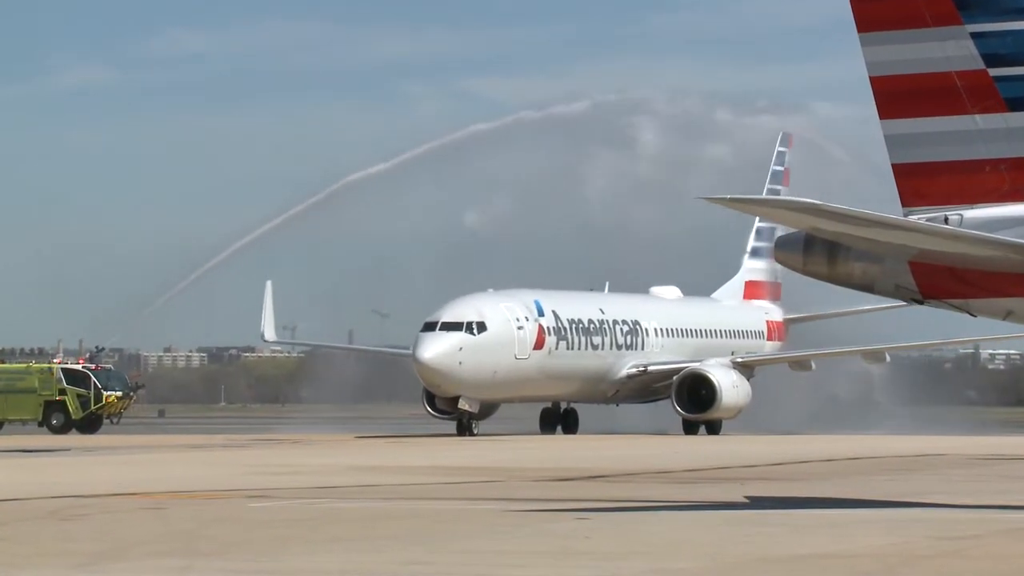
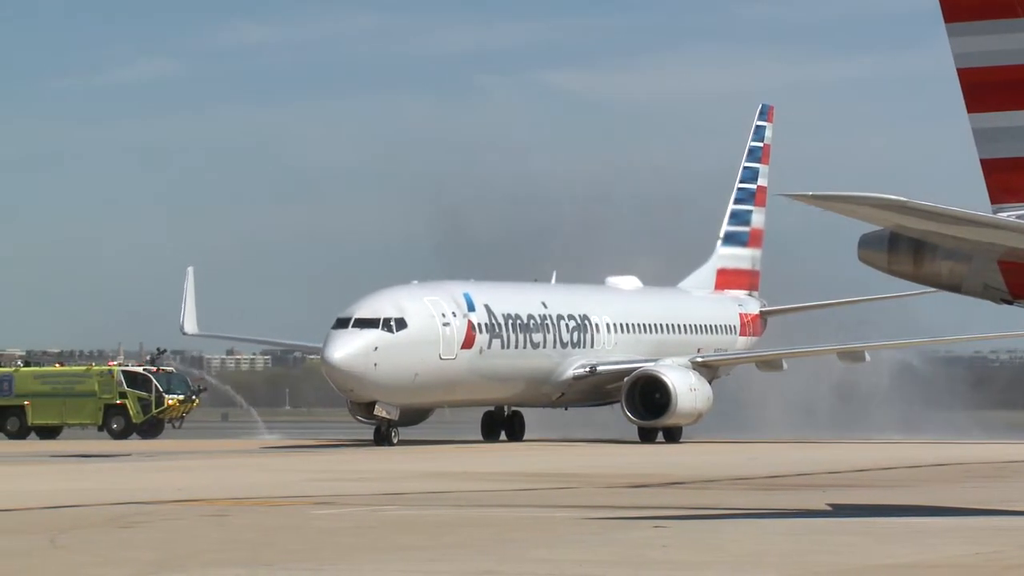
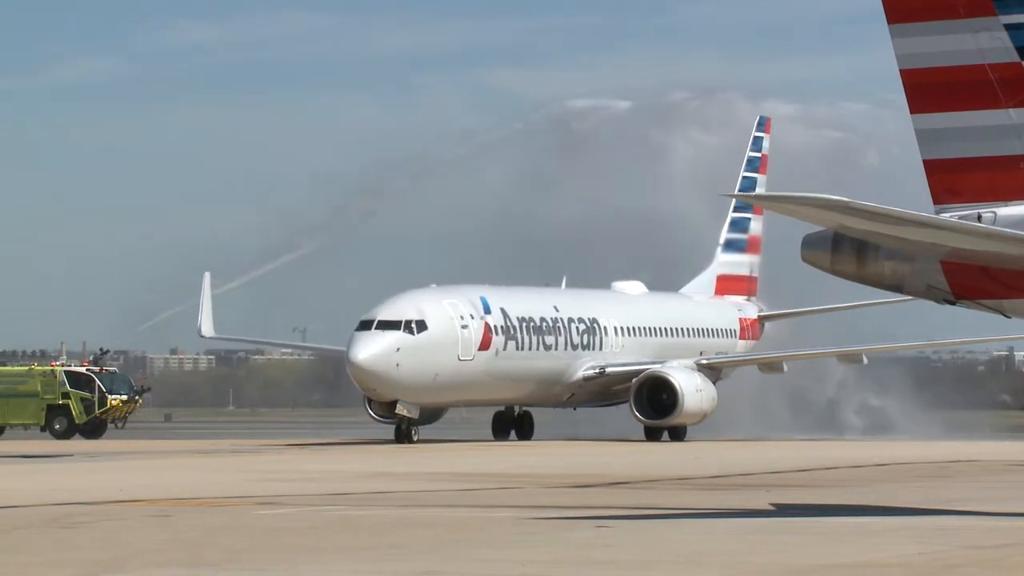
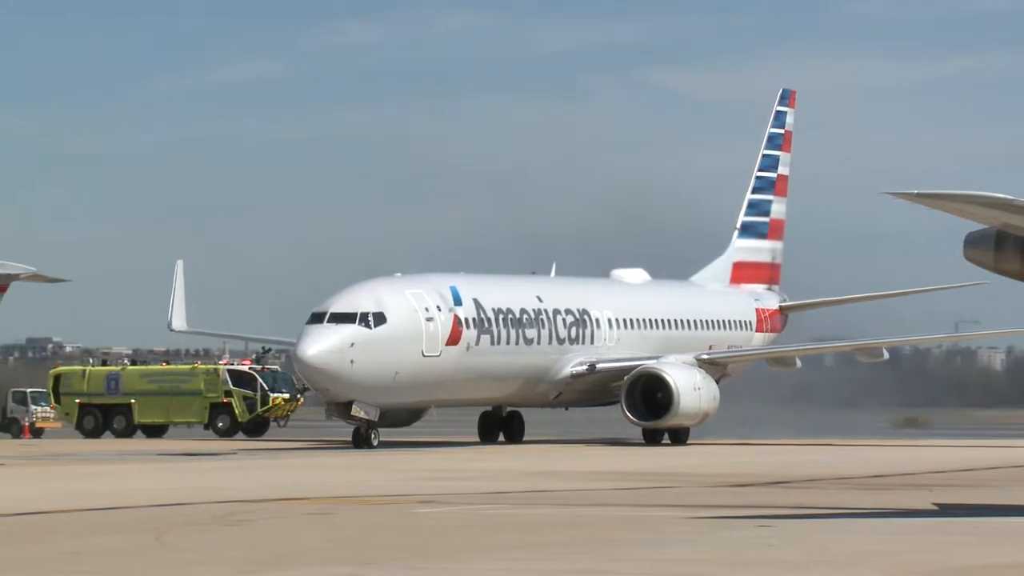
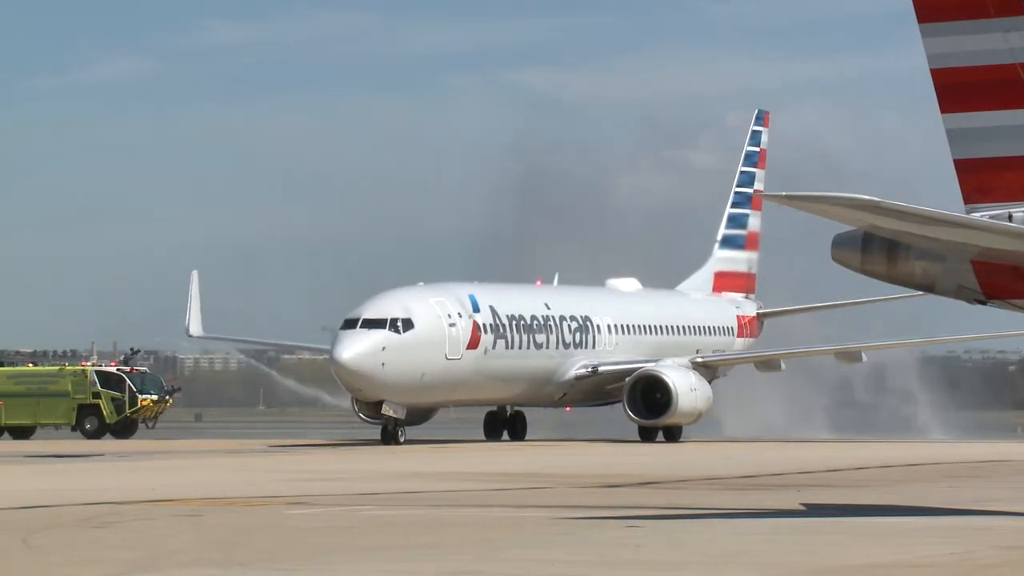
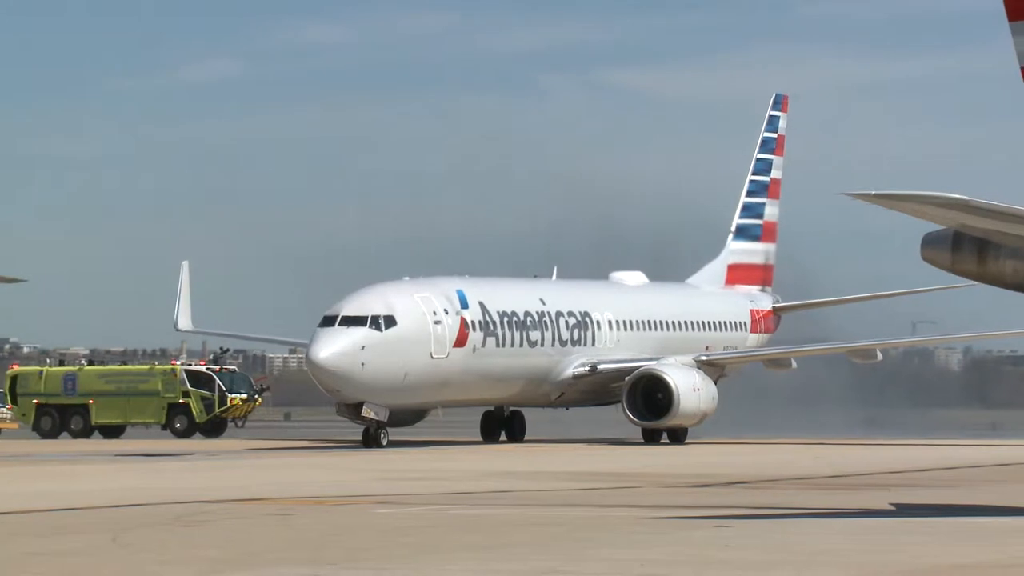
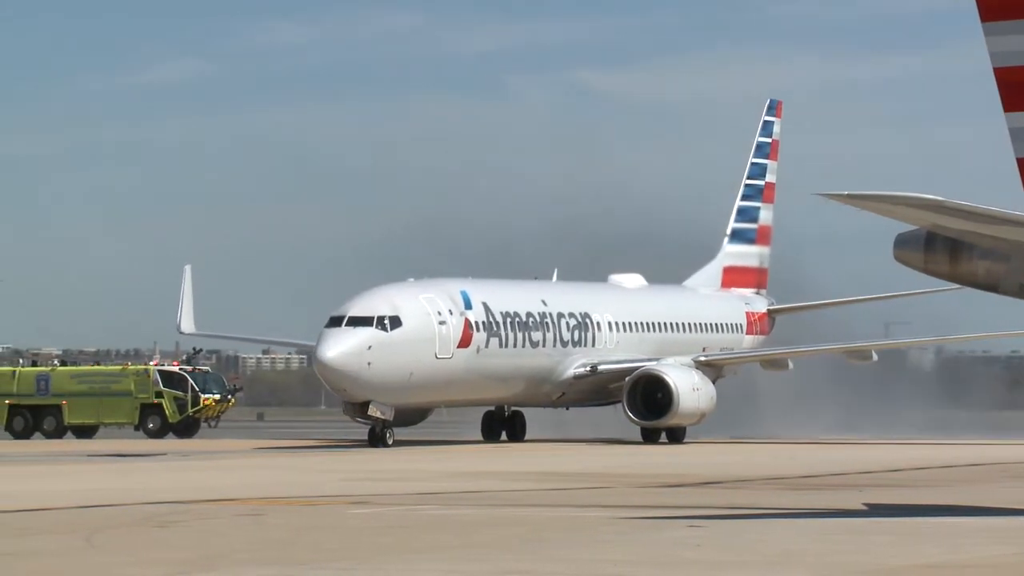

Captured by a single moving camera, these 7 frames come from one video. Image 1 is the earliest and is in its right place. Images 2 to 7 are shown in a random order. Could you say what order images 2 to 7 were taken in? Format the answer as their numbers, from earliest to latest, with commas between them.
3, 5, 2, 7, 6, 4
